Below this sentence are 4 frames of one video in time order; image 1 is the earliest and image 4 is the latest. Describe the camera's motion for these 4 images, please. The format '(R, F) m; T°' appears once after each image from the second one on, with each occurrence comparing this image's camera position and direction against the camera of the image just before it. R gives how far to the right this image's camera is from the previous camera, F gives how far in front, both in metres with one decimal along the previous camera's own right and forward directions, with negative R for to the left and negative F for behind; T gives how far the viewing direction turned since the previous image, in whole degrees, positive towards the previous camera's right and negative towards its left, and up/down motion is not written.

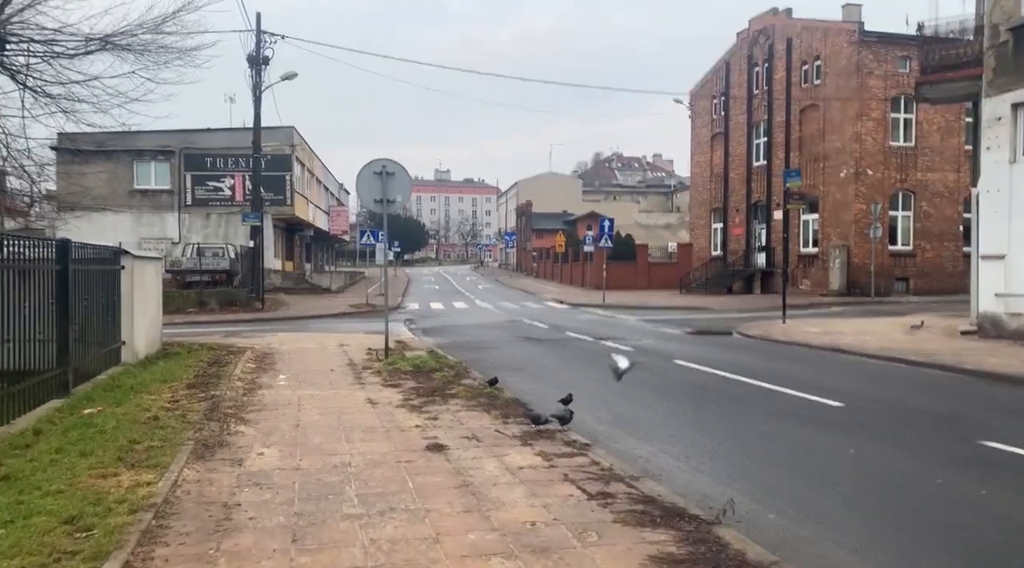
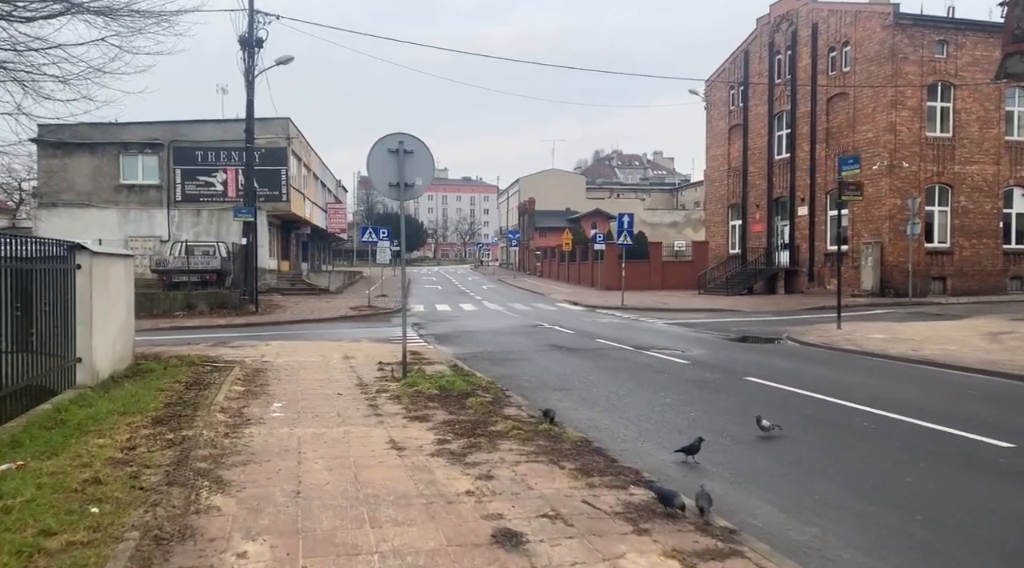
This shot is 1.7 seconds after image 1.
(-0.6, +2.2) m; 0°
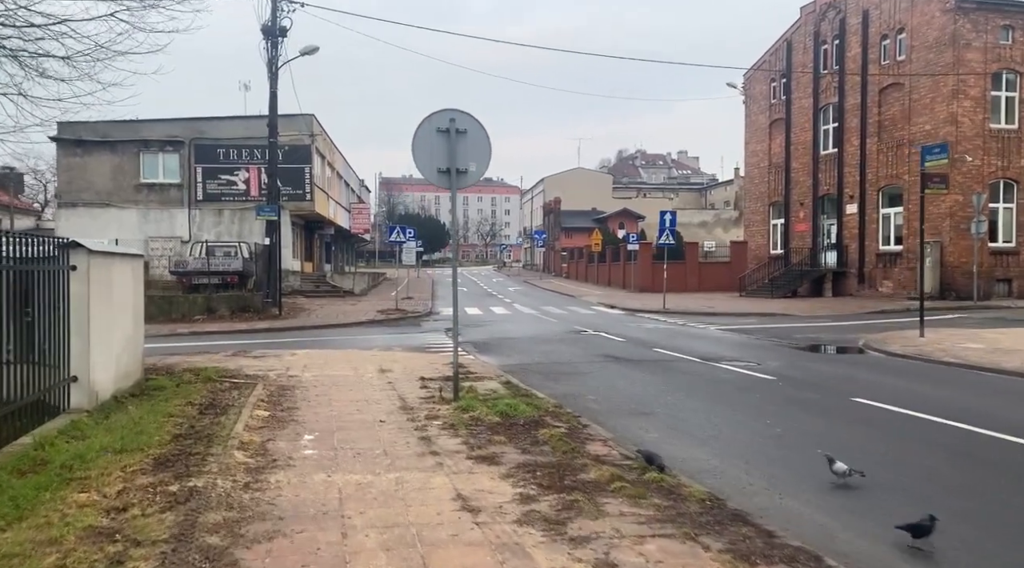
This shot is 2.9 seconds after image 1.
(-0.6, +1.6) m; -1°
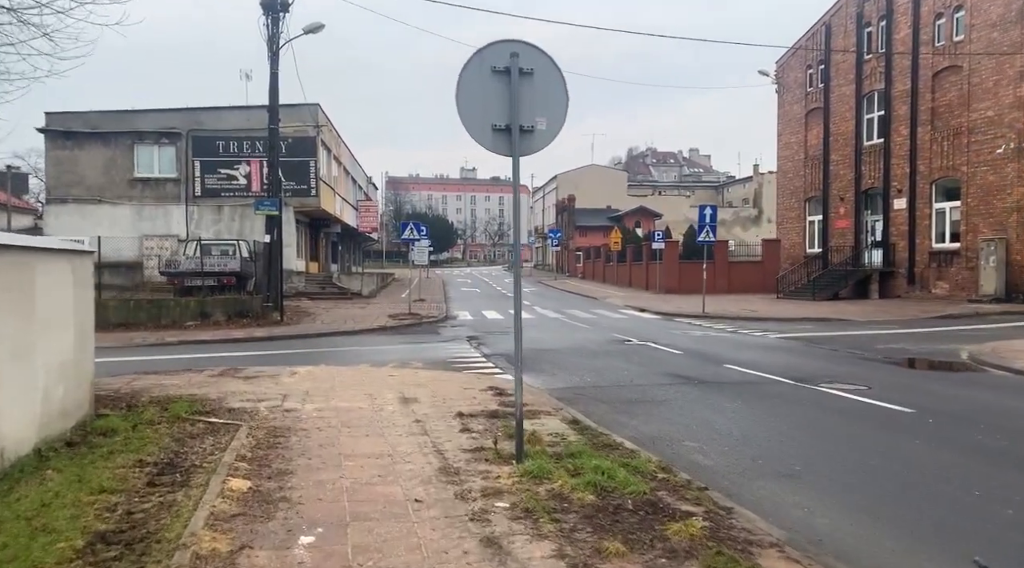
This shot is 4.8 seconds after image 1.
(-0.6, +2.6) m; 0°
